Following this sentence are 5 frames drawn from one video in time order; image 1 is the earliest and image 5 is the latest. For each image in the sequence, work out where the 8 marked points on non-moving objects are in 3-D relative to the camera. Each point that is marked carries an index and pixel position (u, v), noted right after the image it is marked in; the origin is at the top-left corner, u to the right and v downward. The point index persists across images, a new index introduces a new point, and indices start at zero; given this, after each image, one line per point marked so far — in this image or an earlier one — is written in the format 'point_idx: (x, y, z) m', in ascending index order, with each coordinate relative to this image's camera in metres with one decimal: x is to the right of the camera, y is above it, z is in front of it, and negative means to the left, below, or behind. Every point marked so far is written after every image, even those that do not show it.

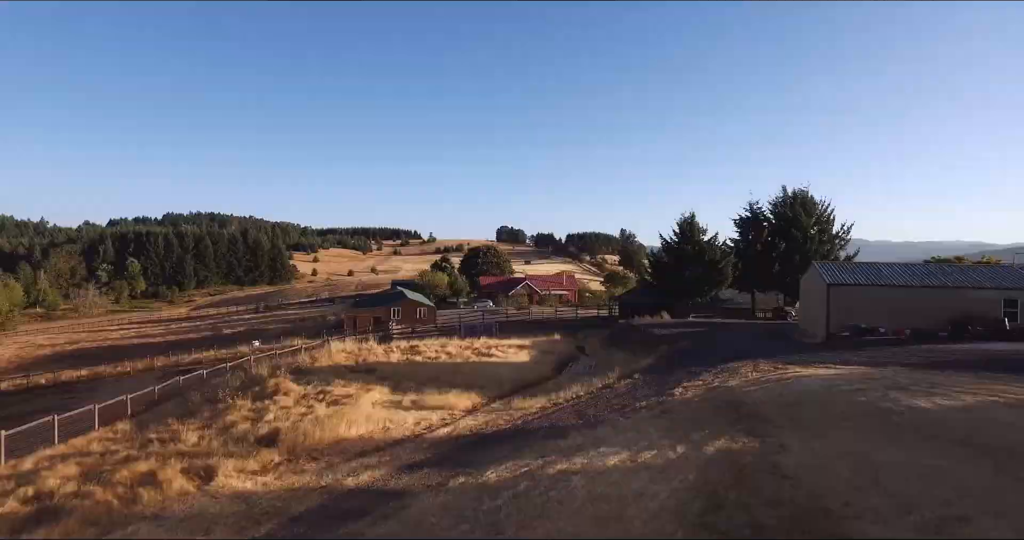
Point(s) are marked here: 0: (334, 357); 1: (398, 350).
0: (-6.2, -3.1, +18.0) m
1: (-4.3, -3.1, +19.2) m
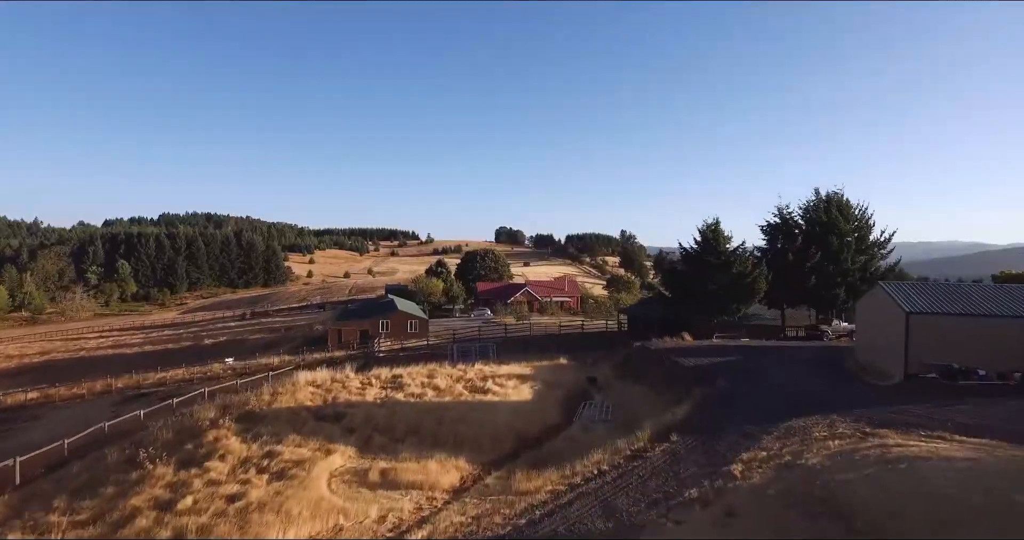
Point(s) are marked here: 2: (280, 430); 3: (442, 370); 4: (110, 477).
0: (-6.2, -3.6, +15.0) m
1: (-4.3, -3.7, +16.3) m
2: (-5.4, -3.7, +11.9) m
3: (-2.5, -3.6, +18.2) m
4: (-7.8, -4.0, +10.0) m
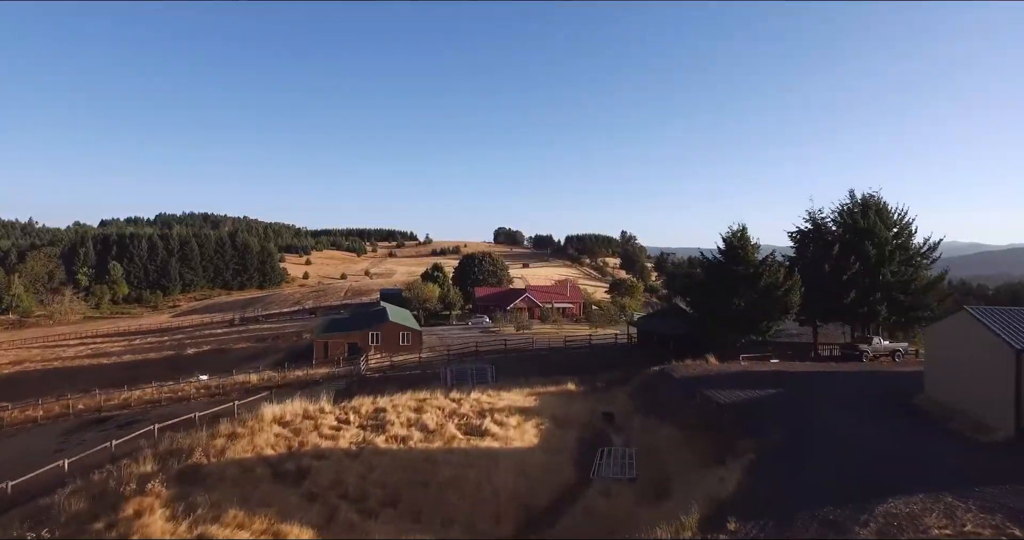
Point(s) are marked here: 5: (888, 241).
0: (-6.2, -4.1, +12.5) m
1: (-4.2, -4.2, +13.8) m
2: (-5.3, -4.2, +9.4) m
3: (-2.4, -4.0, +15.8) m
4: (-7.7, -4.5, +7.5) m
5: (+14.6, +1.1, +19.9) m
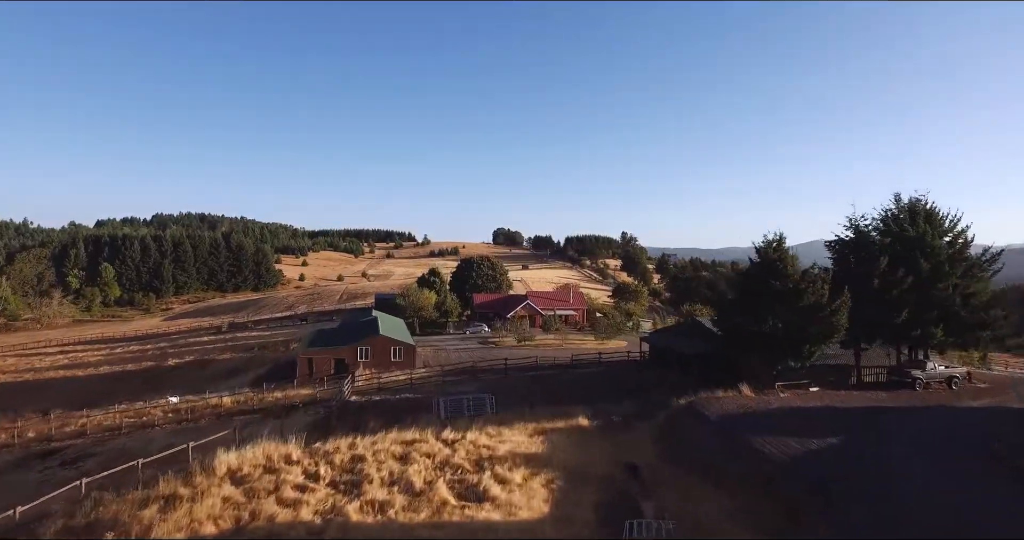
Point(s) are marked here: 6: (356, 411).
0: (-6.1, -4.6, +10.0) m
1: (-4.1, -4.7, +11.3) m
2: (-5.2, -4.7, +6.9) m
3: (-2.3, -4.5, +13.3) m
4: (-7.6, -5.0, +5.0) m
5: (+14.7, +0.6, +17.4) m
6: (-5.9, -5.2, +19.3) m
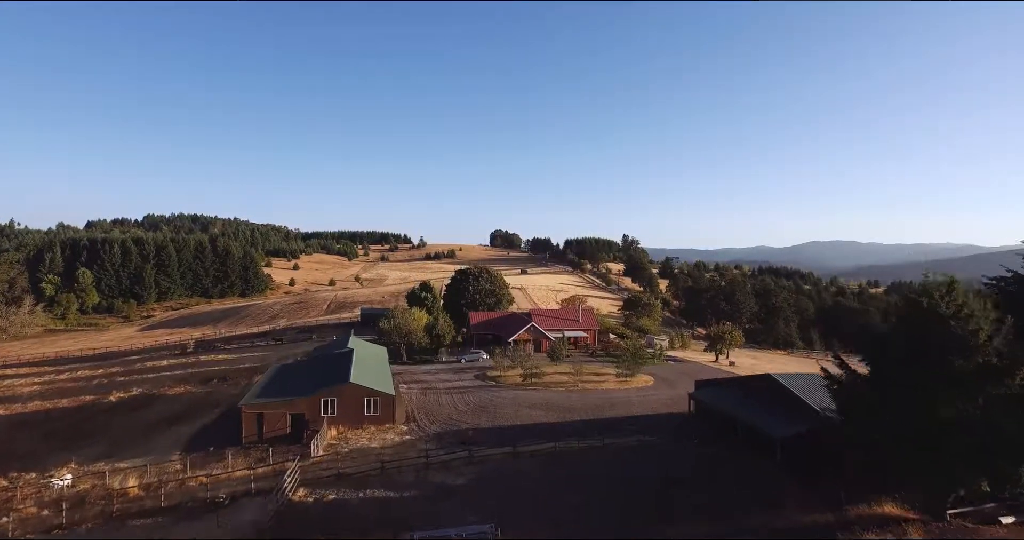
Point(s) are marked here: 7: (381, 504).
0: (-5.7, -5.9, +3.7) m
1: (-3.7, -5.9, +5.0) m
2: (-4.8, -5.9, +0.6) m
3: (-1.9, -5.8, +7.0) m
4: (-7.2, -6.3, -1.3) m
5: (+15.1, -0.7, +11.3) m
6: (-5.6, -6.5, +13.0) m
7: (-3.8, -6.4, +14.7) m
